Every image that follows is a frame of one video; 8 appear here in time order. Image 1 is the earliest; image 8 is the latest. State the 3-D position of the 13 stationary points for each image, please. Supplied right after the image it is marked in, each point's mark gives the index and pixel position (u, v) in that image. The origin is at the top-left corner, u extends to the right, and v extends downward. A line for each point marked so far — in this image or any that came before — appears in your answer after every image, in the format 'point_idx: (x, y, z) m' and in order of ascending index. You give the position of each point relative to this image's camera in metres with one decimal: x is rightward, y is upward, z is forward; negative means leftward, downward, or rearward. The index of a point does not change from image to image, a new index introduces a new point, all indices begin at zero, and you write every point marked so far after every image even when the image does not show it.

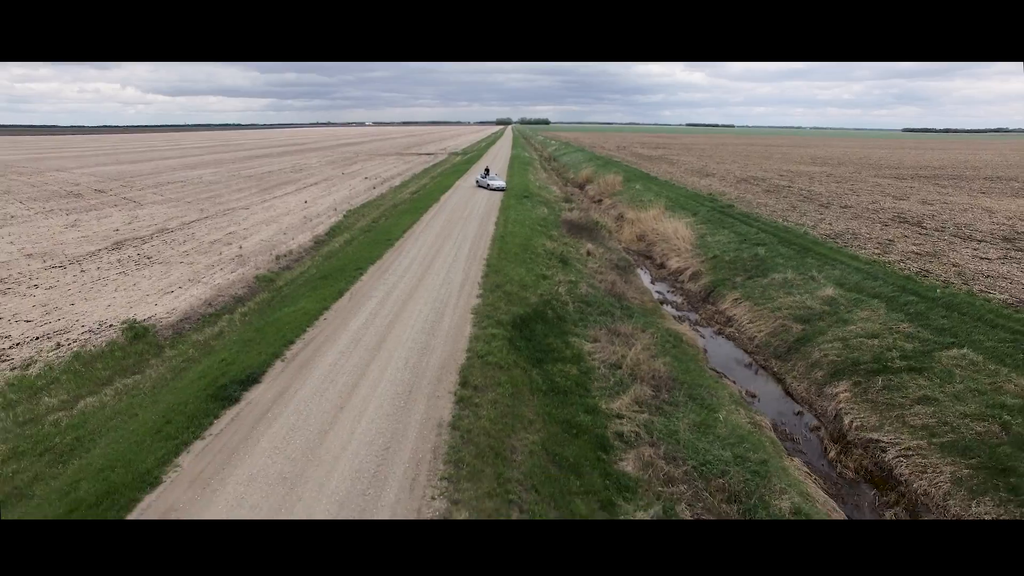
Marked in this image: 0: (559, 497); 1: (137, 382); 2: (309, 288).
0: (+0.4, -1.9, +6.6) m
1: (-5.2, -1.3, +9.8) m
2: (-4.1, -0.1, +13.8) m
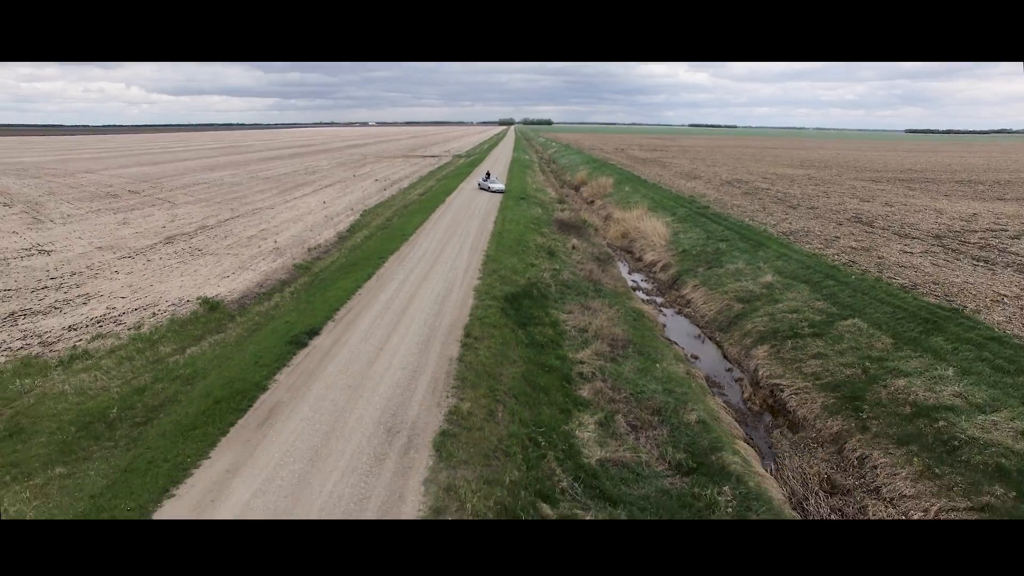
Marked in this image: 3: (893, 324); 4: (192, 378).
0: (+0.3, -1.5, +10.0) m
1: (-5.4, -0.9, +13.2) m
2: (-4.2, +0.3, +17.2) m
3: (+7.4, -0.6, +14.3) m
4: (-5.0, -1.4, +10.9) m
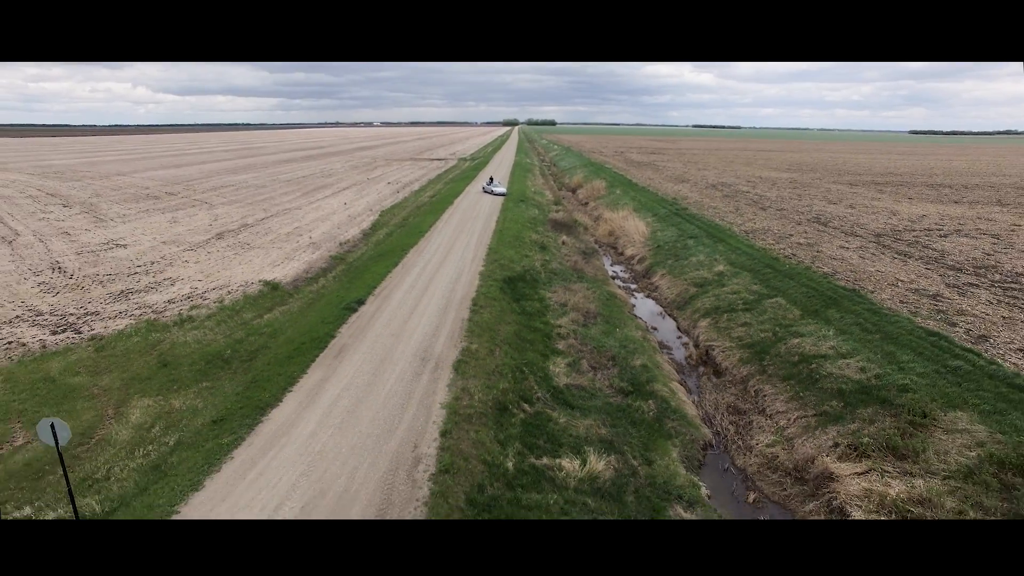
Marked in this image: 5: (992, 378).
0: (+0.2, -1.1, +14.2) m
1: (-5.5, -0.5, +17.4) m
2: (-4.3, +0.7, +21.4) m
3: (+7.3, -0.2, +18.4) m
4: (-5.1, -0.9, +15.1) m
5: (+8.2, -1.5, +12.2) m
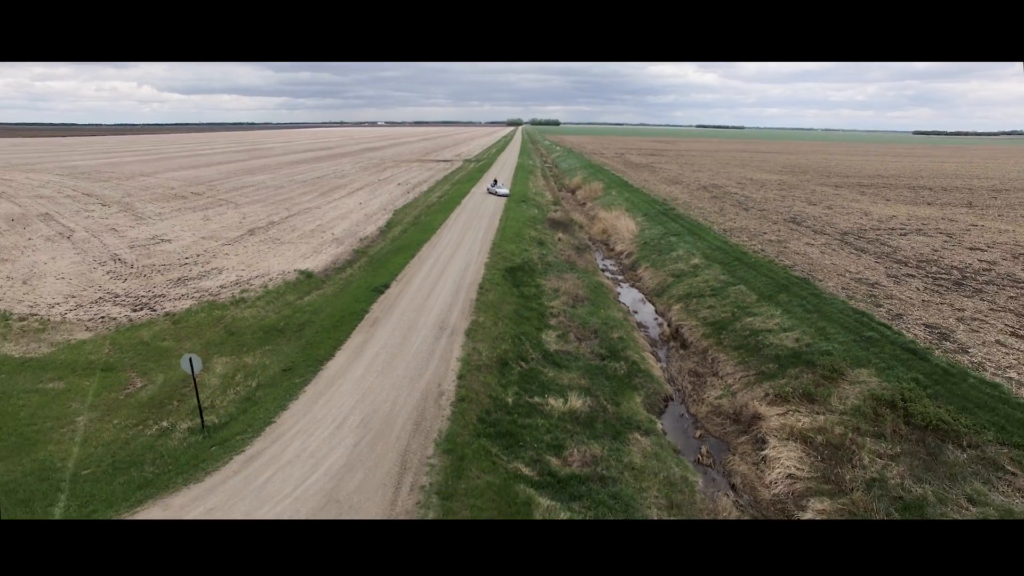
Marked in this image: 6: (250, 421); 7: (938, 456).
0: (+0.2, -0.7, +17.4) m
1: (-5.5, -0.1, +20.7) m
2: (-4.3, +1.1, +24.7) m
3: (+7.4, +0.2, +21.6) m
4: (-5.1, -0.6, +18.3) m
5: (+8.2, -1.1, +15.4) m
6: (-4.1, -2.0, +10.9) m
7: (+6.5, -2.5, +11.0) m
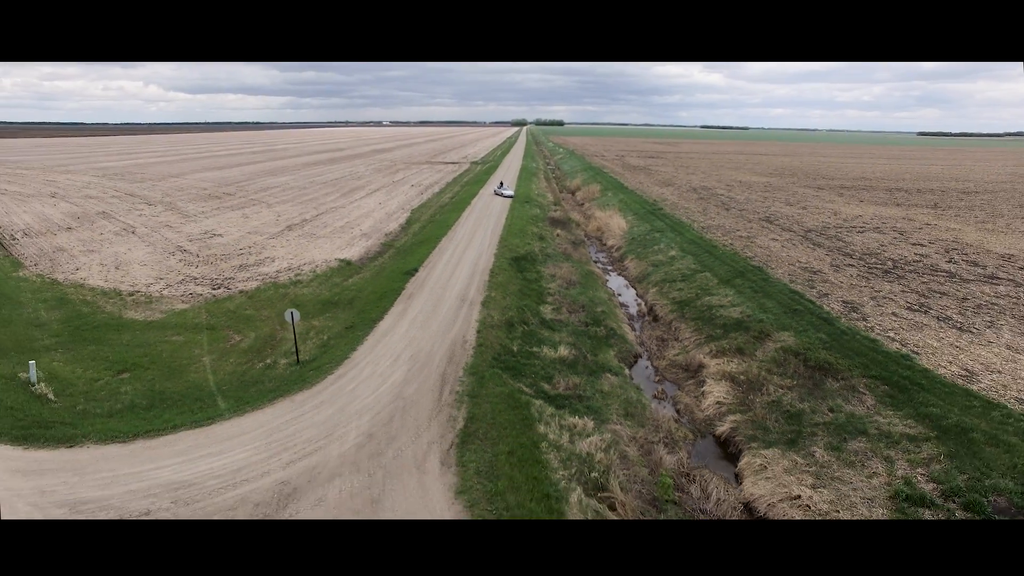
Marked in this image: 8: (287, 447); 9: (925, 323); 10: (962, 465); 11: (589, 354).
0: (+0.3, -0.2, +22.0) m
1: (-5.3, +0.4, +25.2) m
2: (-4.1, +1.6, +29.3) m
3: (+7.5, +0.6, +26.1) m
4: (-4.9, 0.0, +22.9) m
5: (+8.3, -0.6, +19.9) m
6: (-4.0, -1.5, +15.5) m
7: (+6.6, -2.0, +15.5) m
8: (-3.4, -2.3, +10.7) m
9: (+10.8, -0.9, +18.9) m
10: (+7.3, -2.8, +11.6) m
11: (+1.9, -1.6, +17.8) m
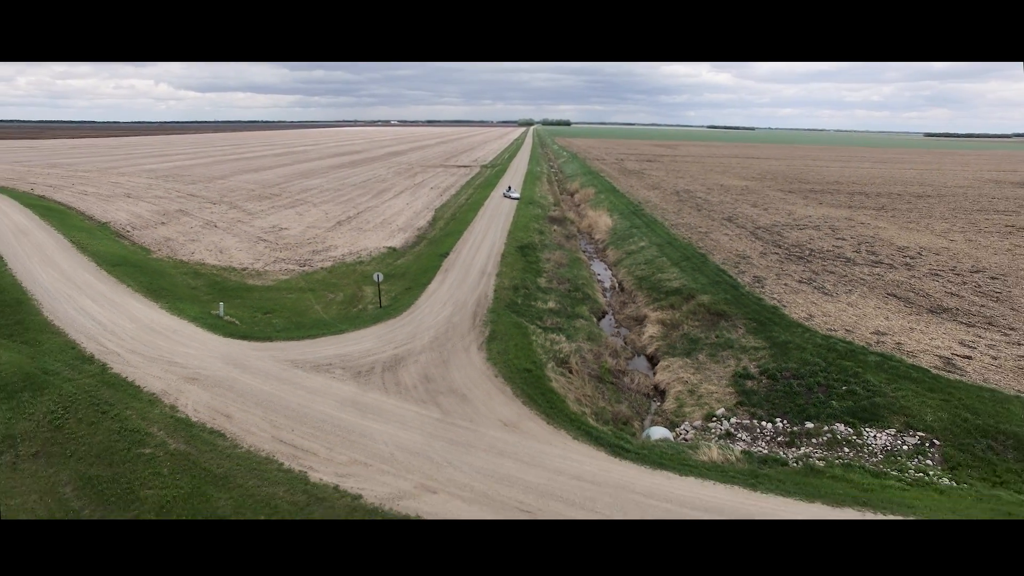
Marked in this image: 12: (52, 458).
0: (+0.5, +0.7, +30.6) m
1: (-5.0, +1.4, +33.9) m
2: (-3.8, +2.6, +37.9) m
3: (+7.8, +1.5, +34.6) m
4: (-4.7, +0.9, +31.5) m
5: (+8.5, +0.2, +28.4) m
6: (-3.8, -0.5, +24.1) m
7: (+6.8, -1.1, +24.1) m
8: (-3.3, -1.4, +19.3) m
9: (+11.0, 0.0, +27.4) m
10: (+7.4, -1.9, +20.1) m
11: (+2.1, -0.7, +26.4) m
12: (-8.6, -3.1, +13.4) m
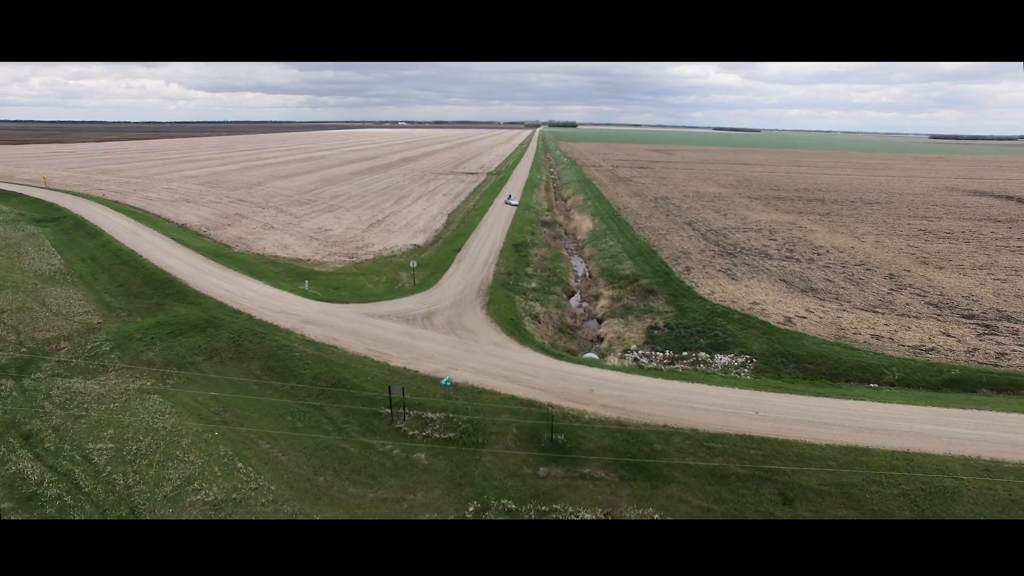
0: (+0.3, +1.4, +41.0) m
1: (-5.3, +2.2, +44.4) m
2: (-3.9, +3.3, +48.4) m
3: (+7.6, +2.2, +45.0) m
4: (-4.9, +1.7, +42.0) m
5: (+8.2, +0.9, +38.8) m
6: (-4.1, +0.2, +34.6) m
7: (+6.5, -0.4, +34.4) m
8: (-3.6, -0.6, +29.8) m
9: (+10.8, +0.7, +37.7) m
10: (+7.0, -1.2, +30.5) m
11: (+1.8, 0.0, +36.8) m
12: (-9.0, -2.3, +23.9) m
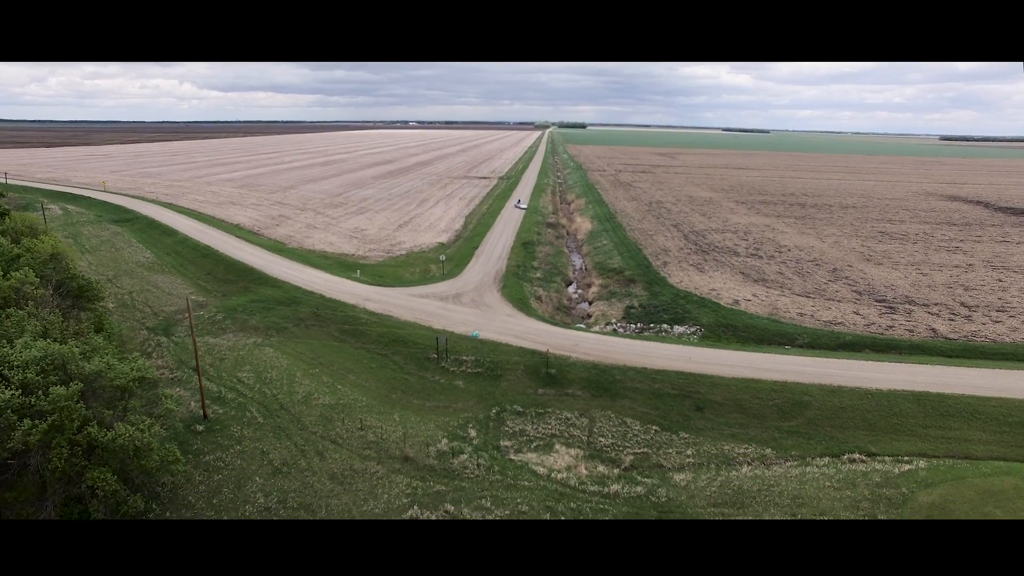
0: (+0.9, +2.1, +49.5) m
1: (-4.6, +2.8, +52.9) m
2: (-3.2, +4.0, +56.9) m
3: (+8.3, +2.8, +53.4) m
4: (-4.3, +2.4, +50.6) m
5: (+8.8, +1.5, +47.2) m
6: (-3.6, +0.9, +43.2) m
7: (+7.0, +0.2, +42.8) m
8: (-3.2, 0.0, +38.3) m
9: (+11.3, +1.2, +46.1) m
10: (+7.5, -0.6, +38.9) m
11: (+2.4, +0.7, +45.3) m
12: (-8.6, -1.6, +32.5) m
